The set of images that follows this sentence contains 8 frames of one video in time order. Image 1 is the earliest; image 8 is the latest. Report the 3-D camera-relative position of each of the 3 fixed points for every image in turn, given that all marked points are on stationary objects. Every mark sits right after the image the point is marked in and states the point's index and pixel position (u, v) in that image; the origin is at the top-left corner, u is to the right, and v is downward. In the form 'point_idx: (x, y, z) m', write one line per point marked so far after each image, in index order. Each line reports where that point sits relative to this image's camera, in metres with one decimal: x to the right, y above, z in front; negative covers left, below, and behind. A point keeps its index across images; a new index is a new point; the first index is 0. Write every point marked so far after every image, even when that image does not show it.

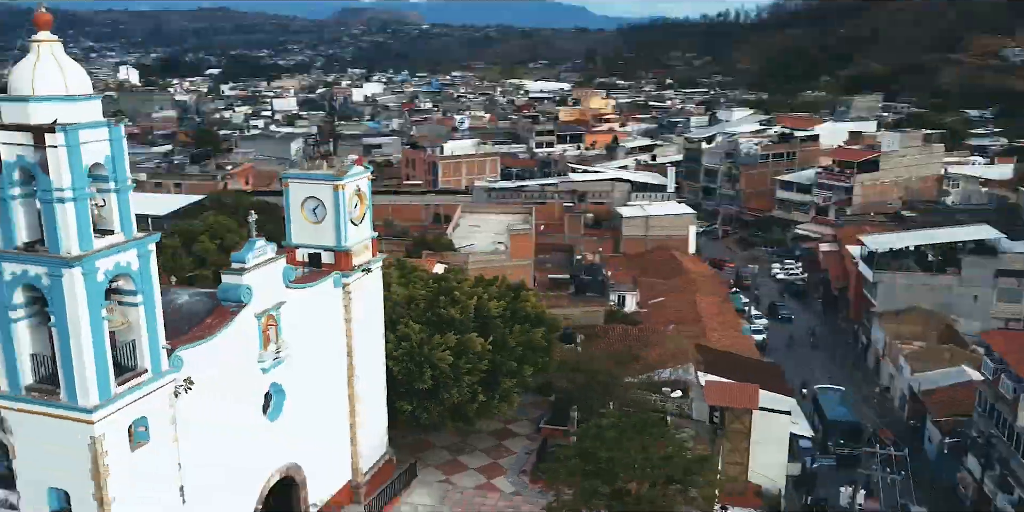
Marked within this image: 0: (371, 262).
0: (-2.9, -0.1, +18.8) m
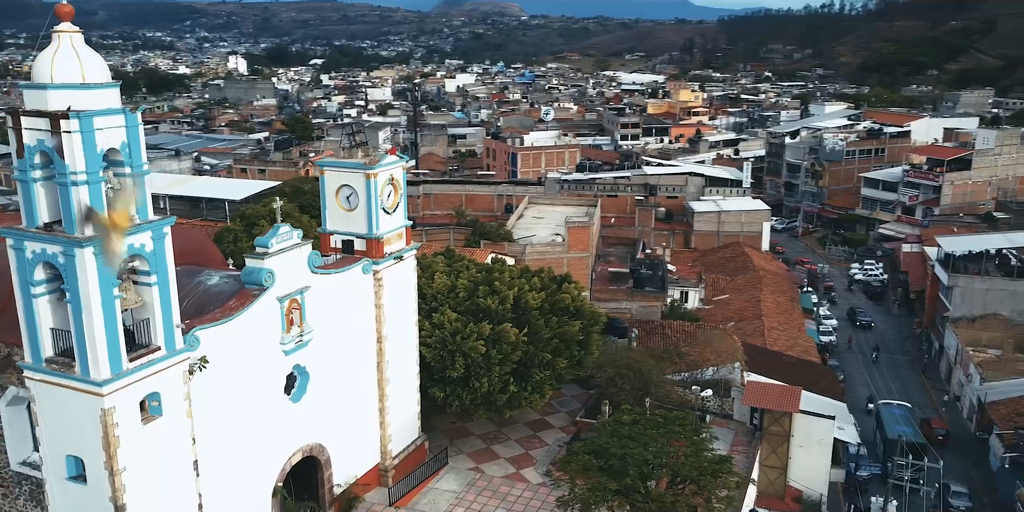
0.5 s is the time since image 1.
0: (-2.3, +0.1, +19.2) m
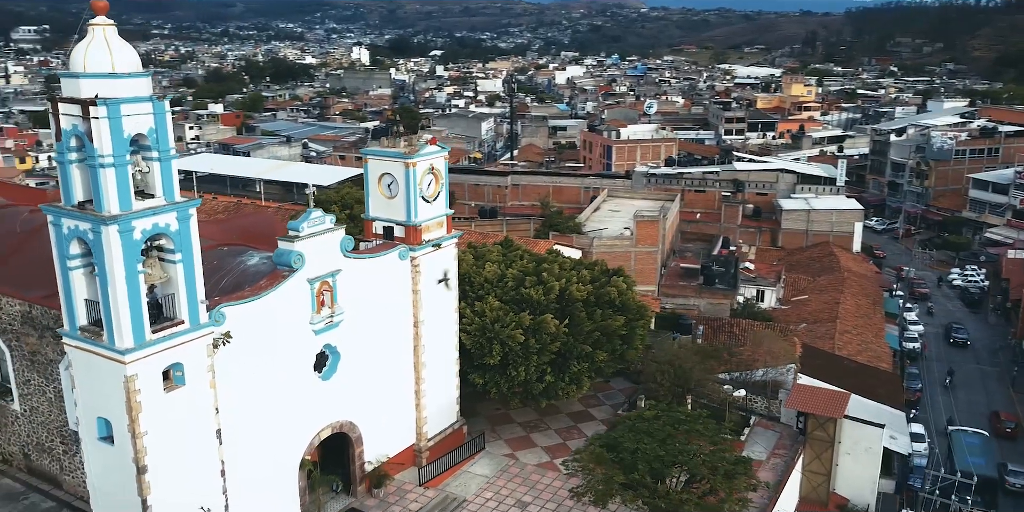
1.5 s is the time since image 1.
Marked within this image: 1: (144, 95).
0: (-1.5, +0.4, +19.7) m
1: (-5.4, +2.4, +13.6) m
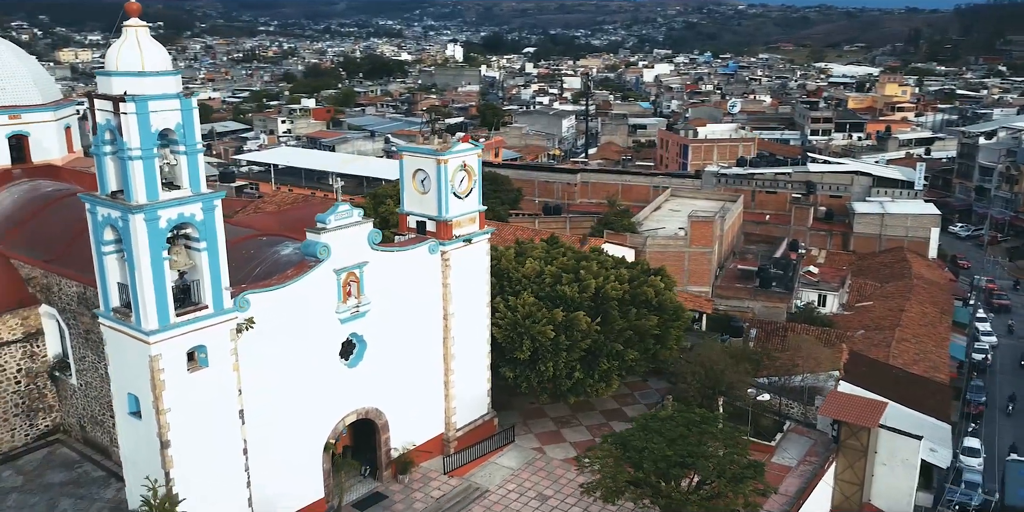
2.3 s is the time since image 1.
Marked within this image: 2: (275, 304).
0: (-0.8, +0.5, +20.1) m
1: (-5.3, +2.6, +14.4) m
2: (-4.2, -0.8, +16.4) m
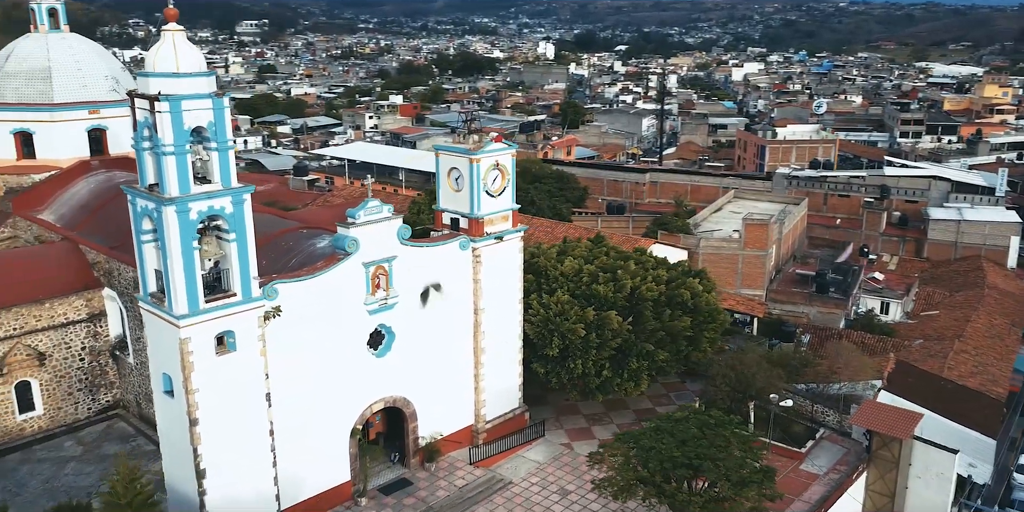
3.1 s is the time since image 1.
0: (-0.1, +0.6, +20.6) m
1: (-5.1, +2.7, +15.4) m
2: (-3.9, -0.7, +17.2) m
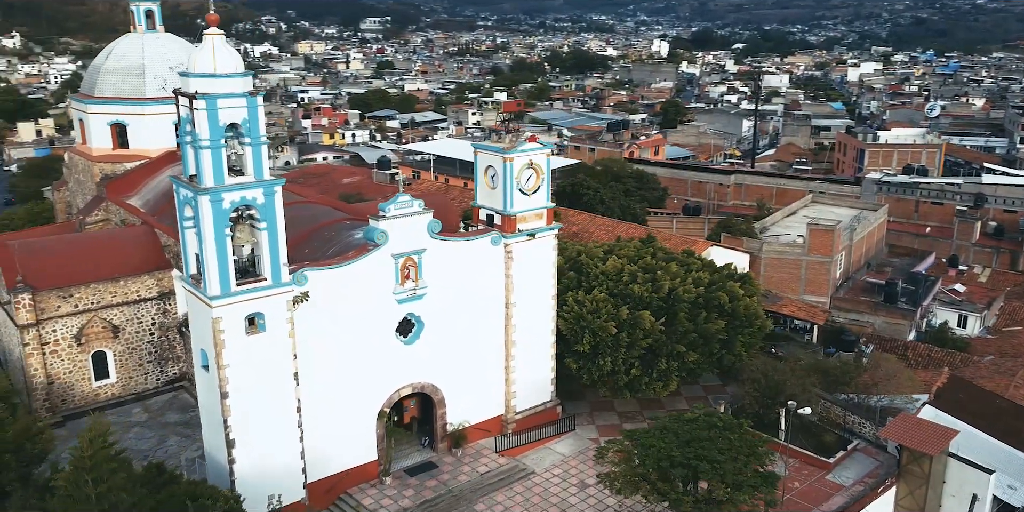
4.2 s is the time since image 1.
0: (+0.6, +0.6, +21.2) m
1: (-4.9, +3.0, +16.7) m
2: (-3.6, -0.5, +18.4) m
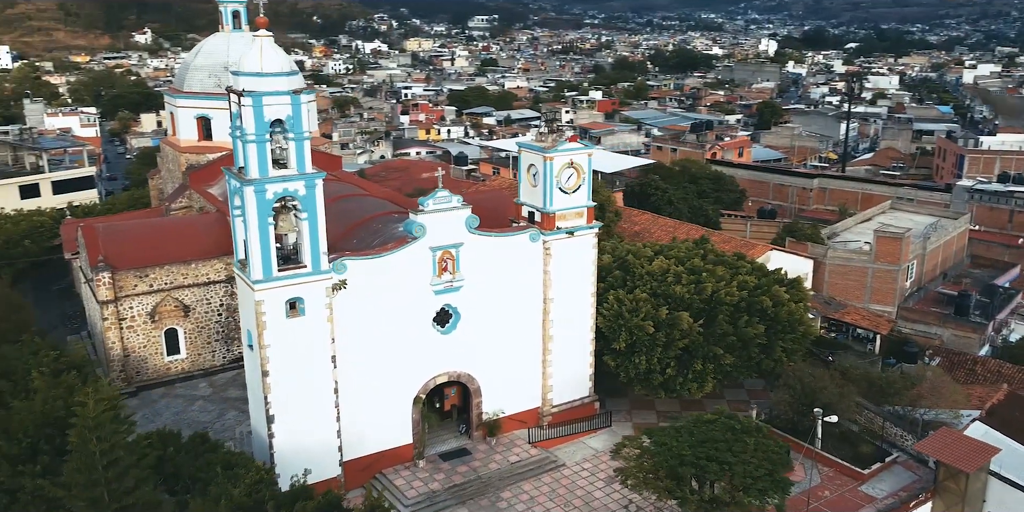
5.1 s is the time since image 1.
0: (+1.6, +0.7, +21.6) m
1: (-4.4, +3.2, +17.8) m
2: (-3.0, -0.3, +19.3) m
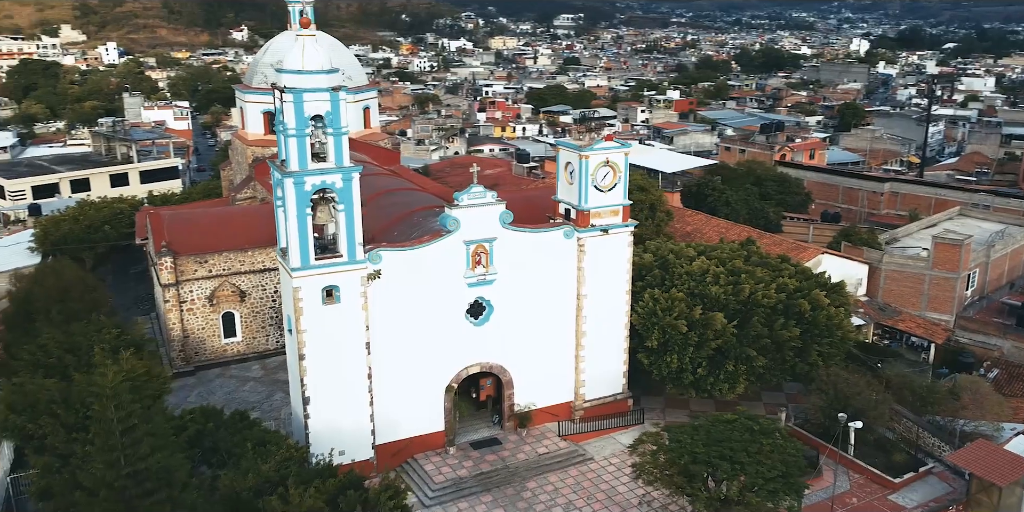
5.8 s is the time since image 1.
0: (+2.5, +0.7, +21.8) m
1: (-3.8, +3.4, +18.6) m
2: (-2.3, -0.1, +20.0) m
